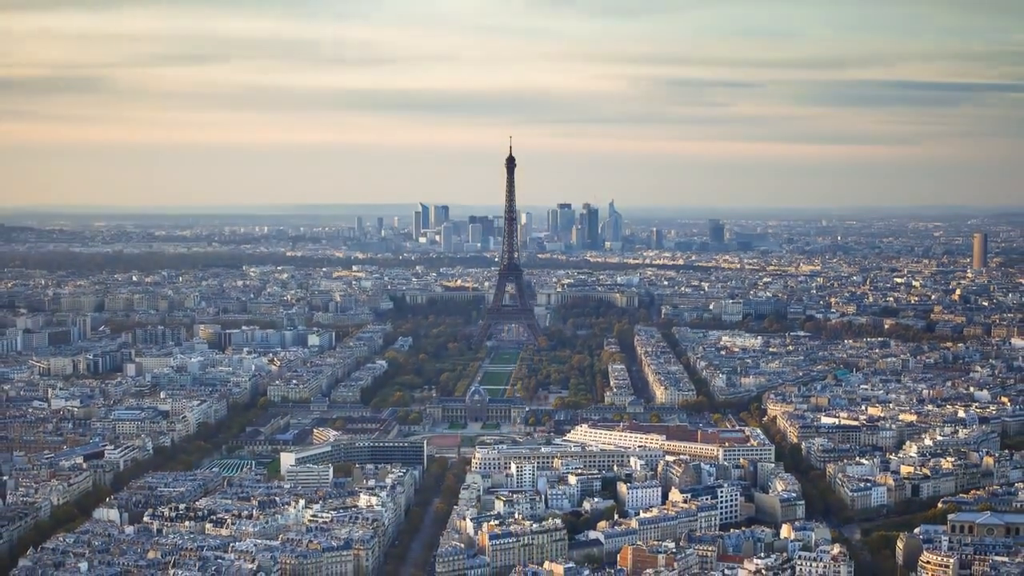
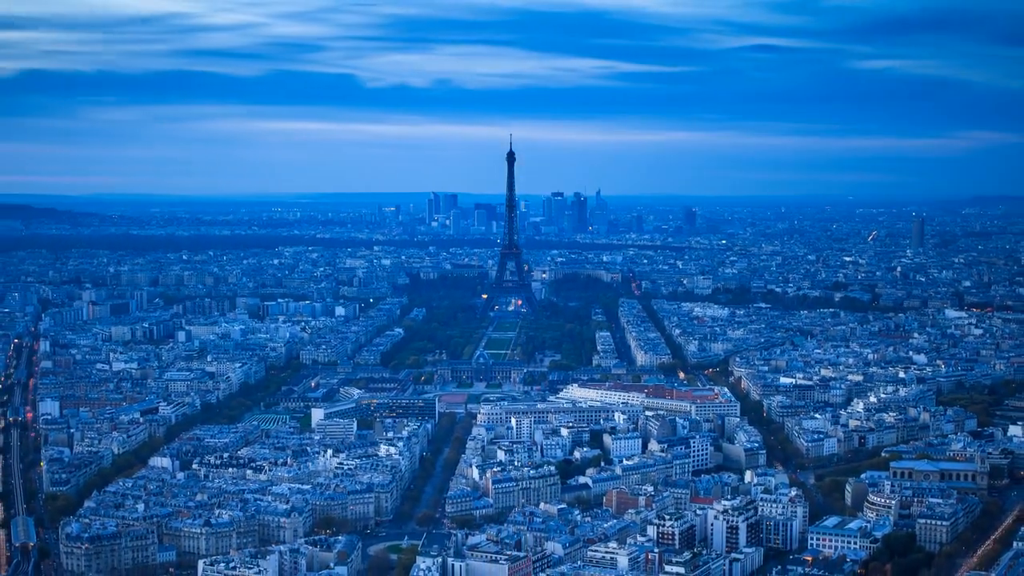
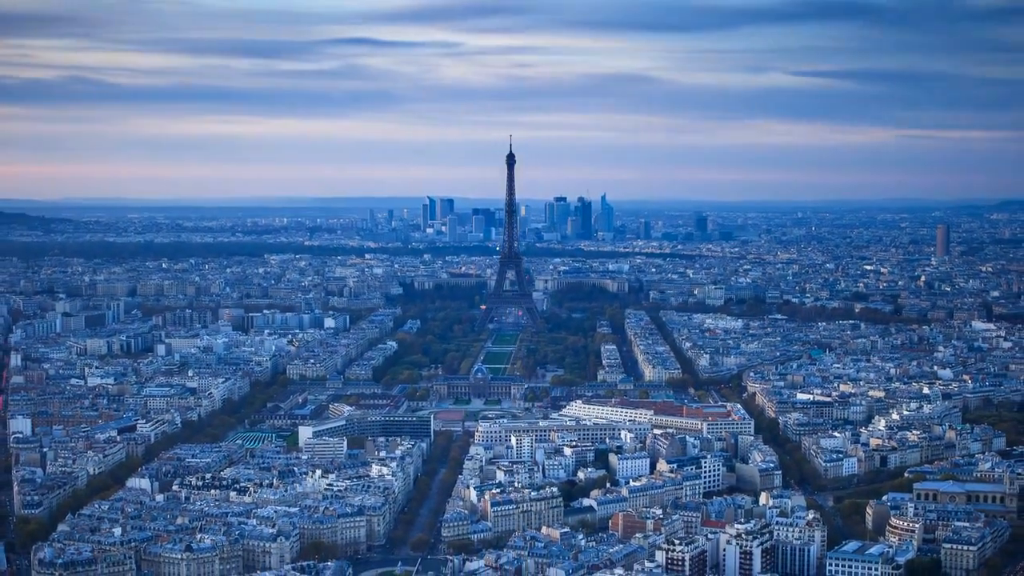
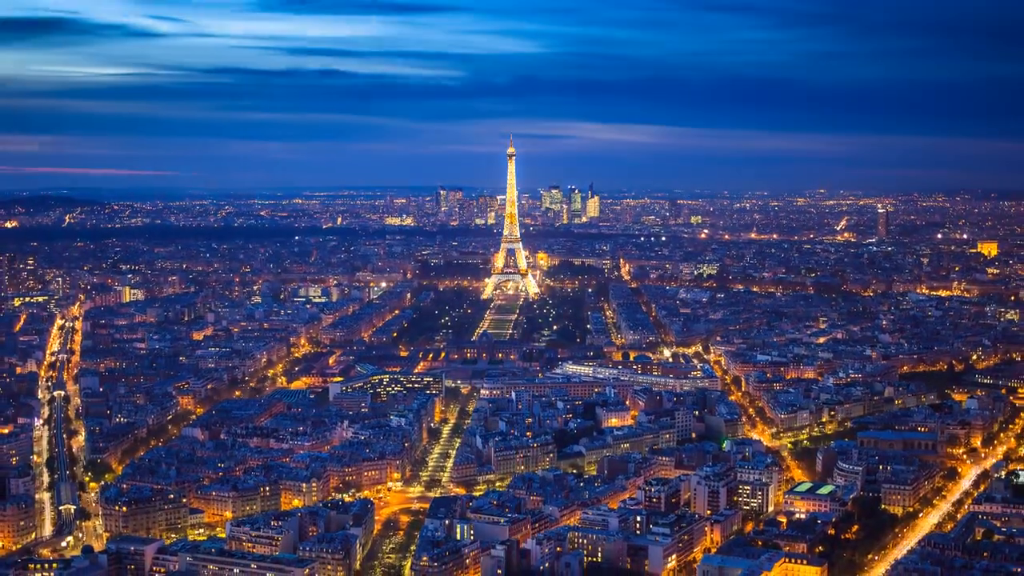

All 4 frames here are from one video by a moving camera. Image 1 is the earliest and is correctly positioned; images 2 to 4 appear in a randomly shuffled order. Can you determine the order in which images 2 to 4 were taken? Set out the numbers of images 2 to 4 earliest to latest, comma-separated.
3, 2, 4
